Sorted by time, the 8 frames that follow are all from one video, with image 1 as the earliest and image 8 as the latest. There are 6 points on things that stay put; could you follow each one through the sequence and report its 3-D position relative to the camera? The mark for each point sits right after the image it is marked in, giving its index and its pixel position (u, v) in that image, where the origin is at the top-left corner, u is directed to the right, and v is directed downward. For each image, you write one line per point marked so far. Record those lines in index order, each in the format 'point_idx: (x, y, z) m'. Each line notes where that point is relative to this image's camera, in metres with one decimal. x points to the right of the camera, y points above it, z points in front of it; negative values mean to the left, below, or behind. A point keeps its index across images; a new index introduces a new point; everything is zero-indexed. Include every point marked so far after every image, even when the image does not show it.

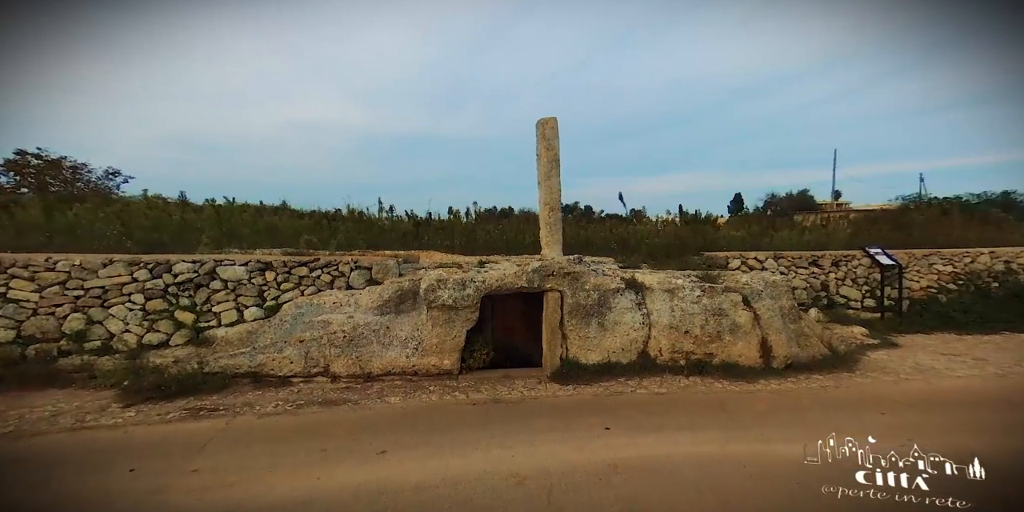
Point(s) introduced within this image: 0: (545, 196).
0: (+0.7, +1.2, +9.4) m
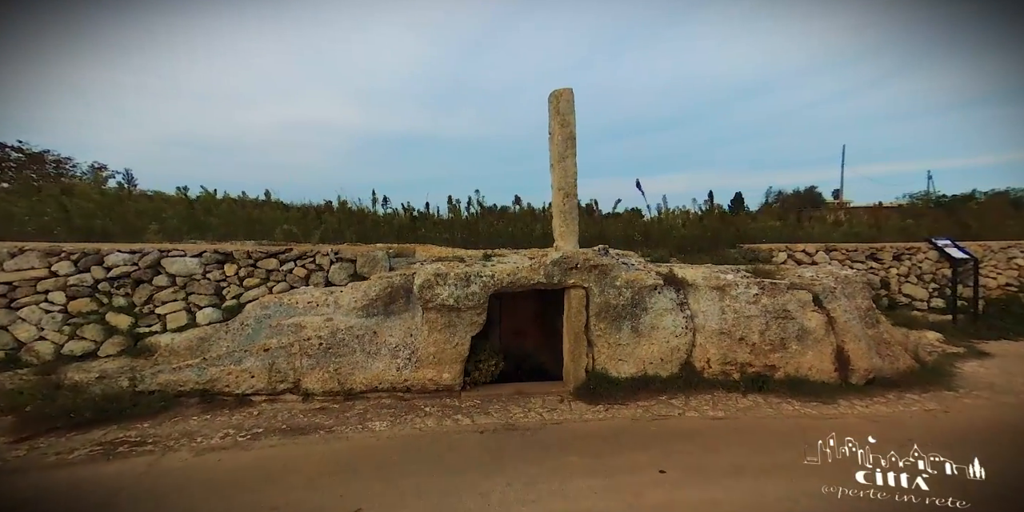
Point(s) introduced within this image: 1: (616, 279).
0: (+0.8, +1.3, +8.2) m
1: (+1.1, -0.2, +5.1) m
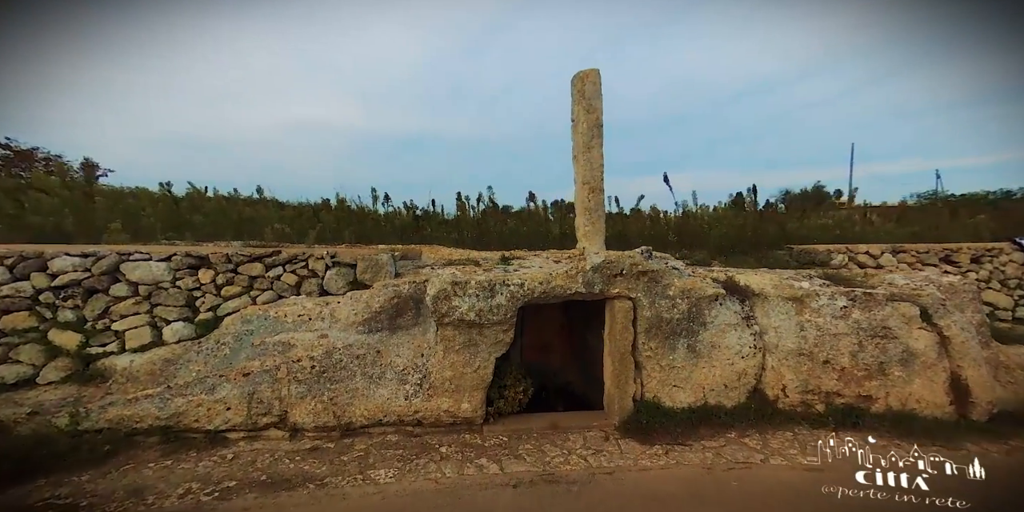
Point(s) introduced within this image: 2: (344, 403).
0: (+1.1, +1.3, +7.3) m
1: (+1.4, -0.3, +4.2) m
2: (-1.4, -1.3, +4.1) m
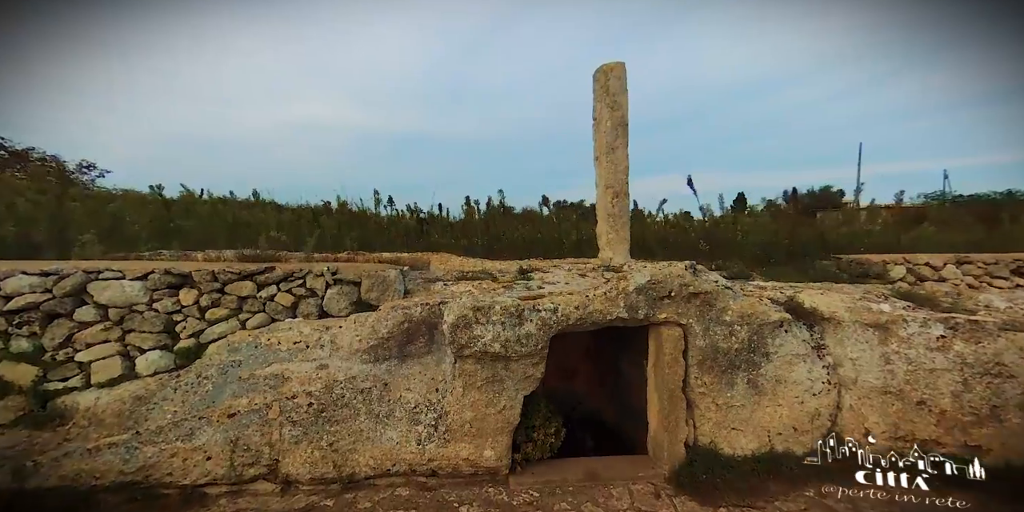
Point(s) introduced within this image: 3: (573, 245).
0: (+1.3, +1.1, +6.7) m
1: (+1.6, -0.4, +3.6) m
2: (-1.2, -1.4, +3.5) m
3: (+1.2, +0.2, +9.1) m
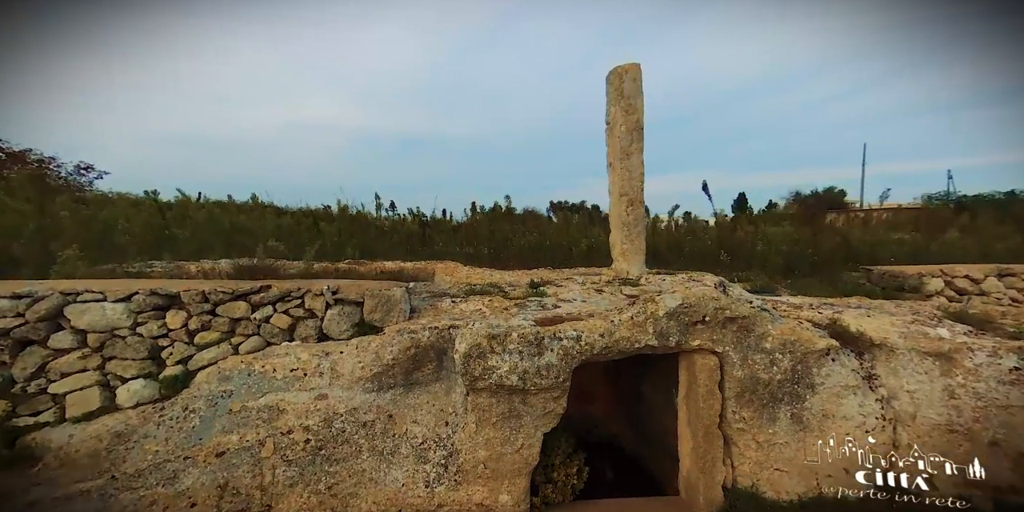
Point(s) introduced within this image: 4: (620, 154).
0: (+1.5, +1.0, +6.4) m
1: (+1.7, -0.6, +3.2) m
2: (-1.1, -1.6, +3.2) m
3: (+1.3, +0.1, +8.7) m
4: (+1.5, +1.4, +6.4) m
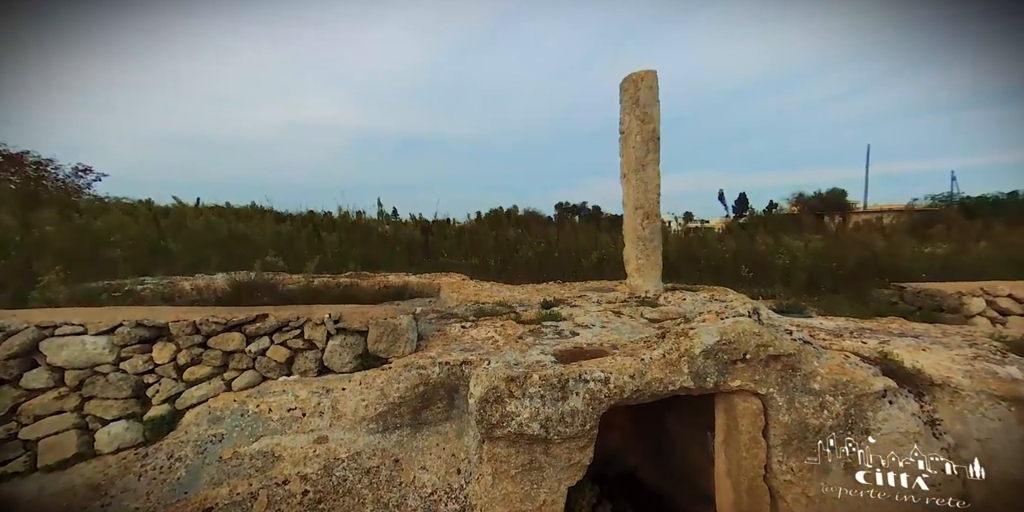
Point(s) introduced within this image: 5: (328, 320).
0: (+1.6, +0.8, +6.1) m
1: (+1.9, -0.8, +2.9) m
2: (-1.0, -1.8, +2.8) m
3: (+1.4, -0.1, +8.4) m
4: (+1.6, +1.2, +6.1) m
5: (-1.4, -0.5, +3.7) m
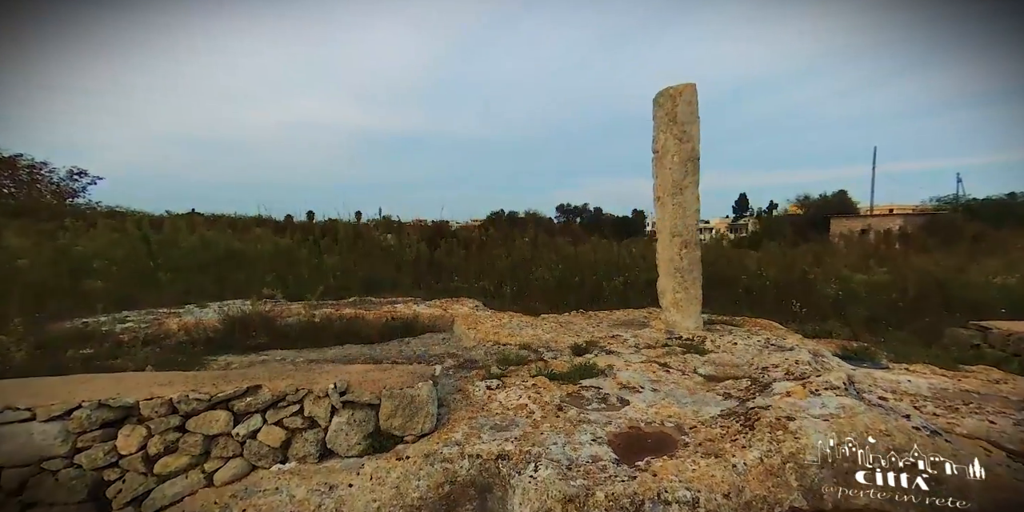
0: (+1.9, +0.4, +5.5) m
1: (+2.1, -1.2, +2.3) m
2: (-0.7, -2.1, +2.2) m
3: (+1.7, -0.5, +7.8) m
4: (+1.8, +0.8, +5.5) m
5: (-1.2, -0.9, +3.0) m
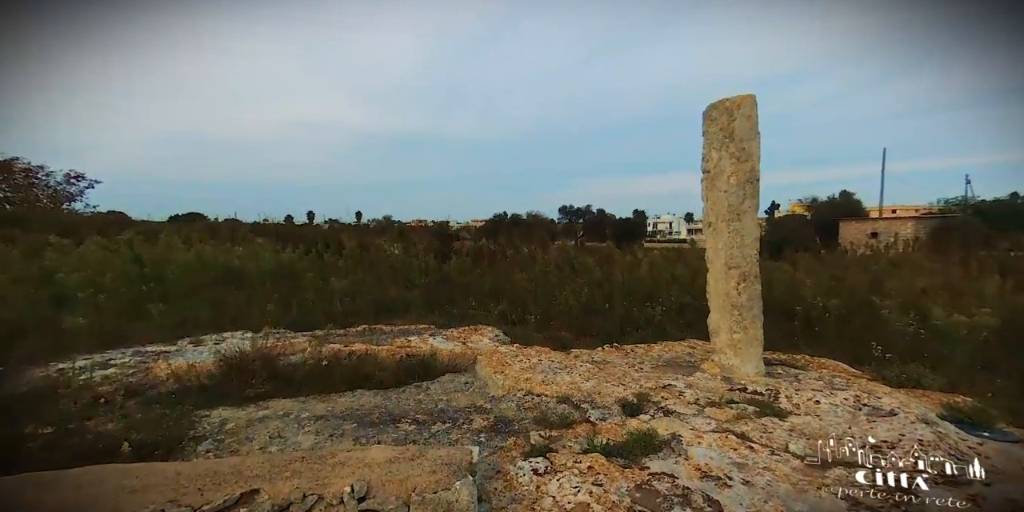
0: (+2.2, 0.0, +4.8) m
1: (+2.5, -1.5, +1.6) m
2: (-0.4, -2.5, +1.5) m
3: (+2.1, -0.9, +7.1) m
4: (+2.2, +0.4, +4.8) m
5: (-0.8, -1.2, +2.3) m
